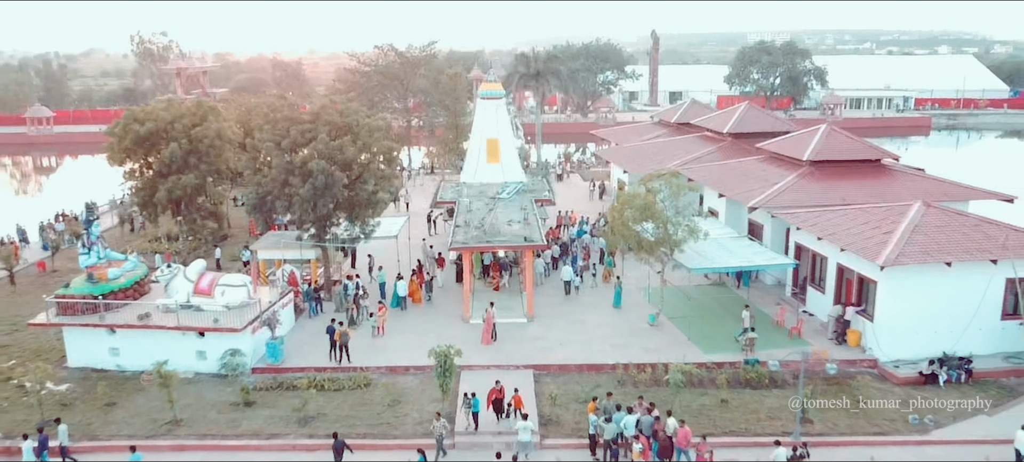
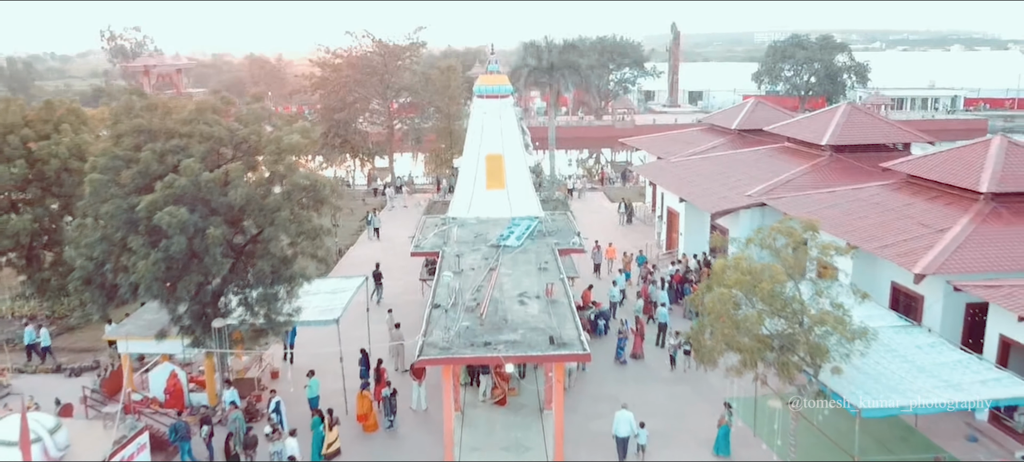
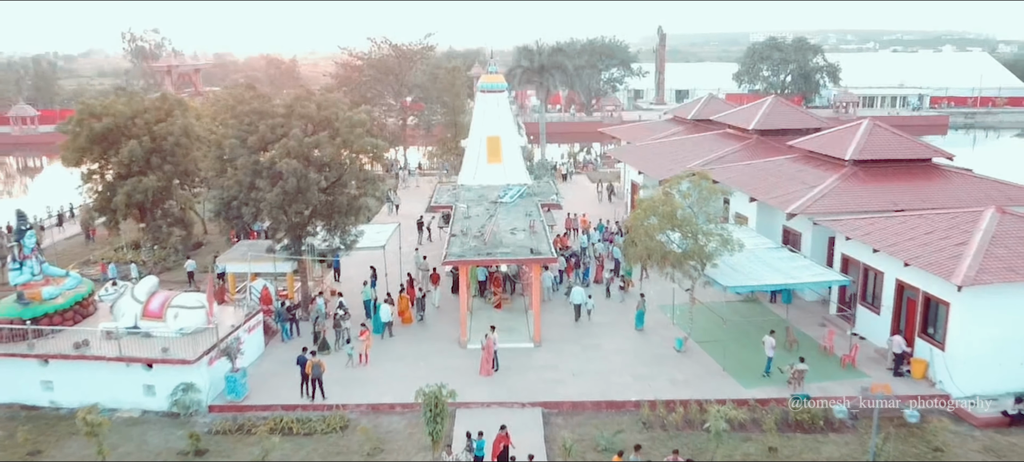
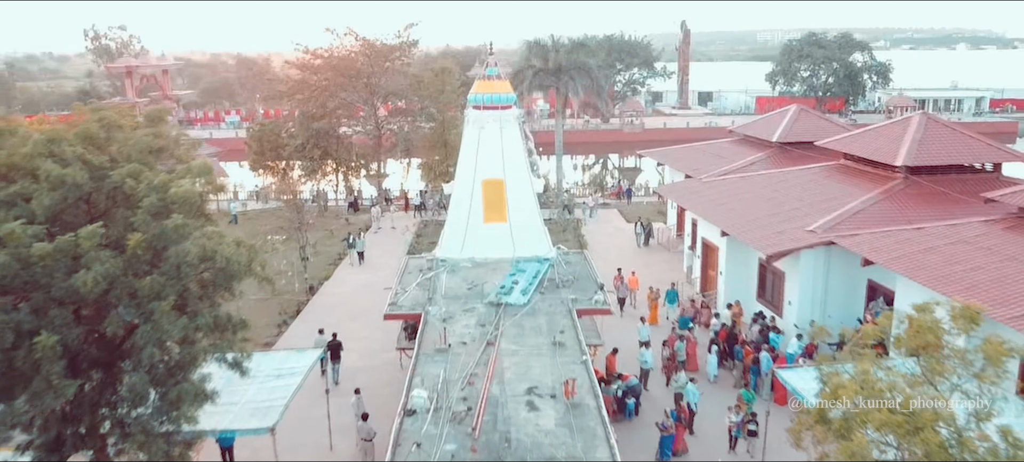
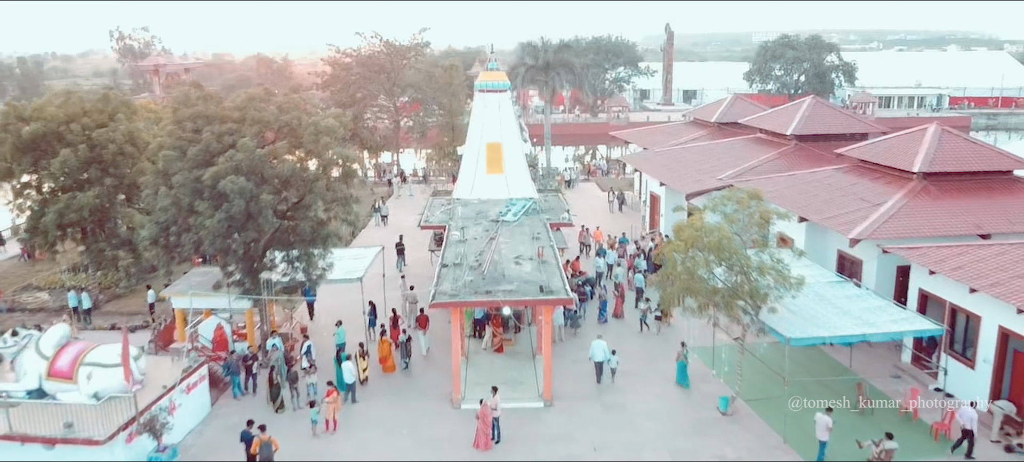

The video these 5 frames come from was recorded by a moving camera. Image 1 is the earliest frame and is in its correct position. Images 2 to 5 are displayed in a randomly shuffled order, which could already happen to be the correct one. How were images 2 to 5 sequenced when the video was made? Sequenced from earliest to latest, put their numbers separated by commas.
3, 5, 2, 4
